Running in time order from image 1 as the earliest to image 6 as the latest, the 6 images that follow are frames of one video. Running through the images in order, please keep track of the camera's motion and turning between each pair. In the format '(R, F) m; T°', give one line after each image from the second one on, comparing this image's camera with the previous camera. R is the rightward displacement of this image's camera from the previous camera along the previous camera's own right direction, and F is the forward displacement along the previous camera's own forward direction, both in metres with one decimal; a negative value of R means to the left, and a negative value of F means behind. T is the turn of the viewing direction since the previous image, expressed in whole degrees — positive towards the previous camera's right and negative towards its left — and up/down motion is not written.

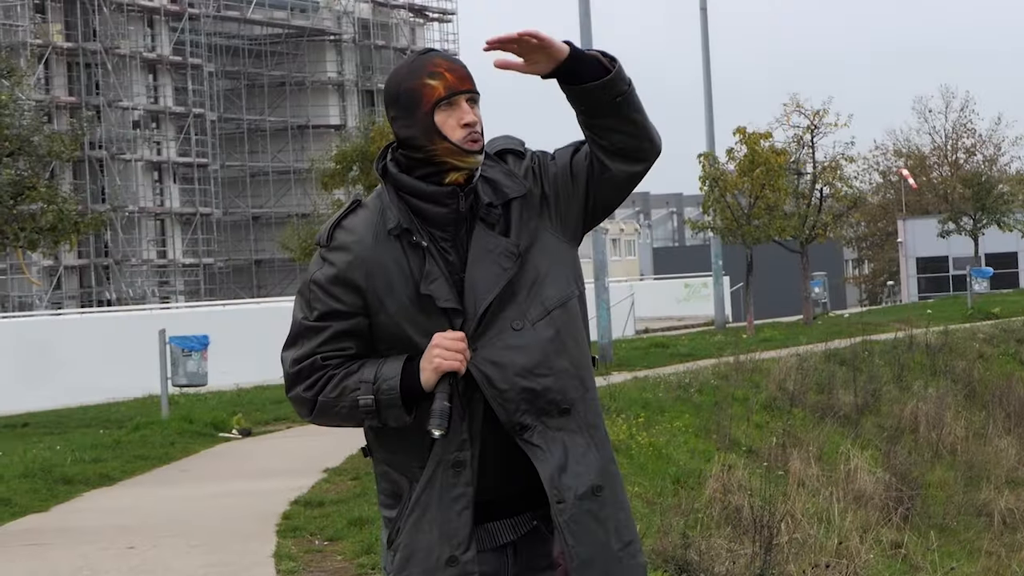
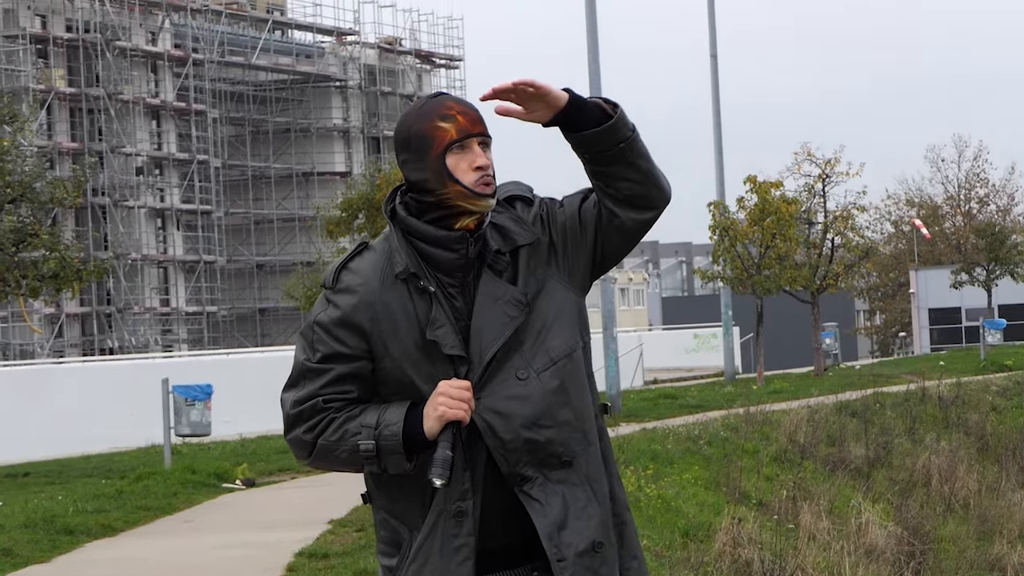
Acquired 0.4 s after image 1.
(0.0, +0.2) m; 0°
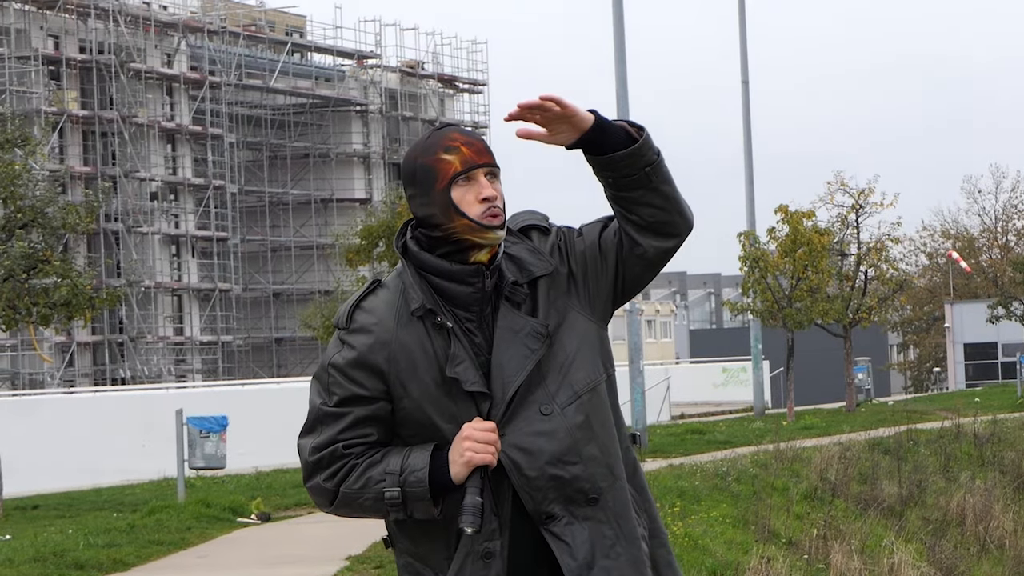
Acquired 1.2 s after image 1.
(0.0, +0.4) m; -1°
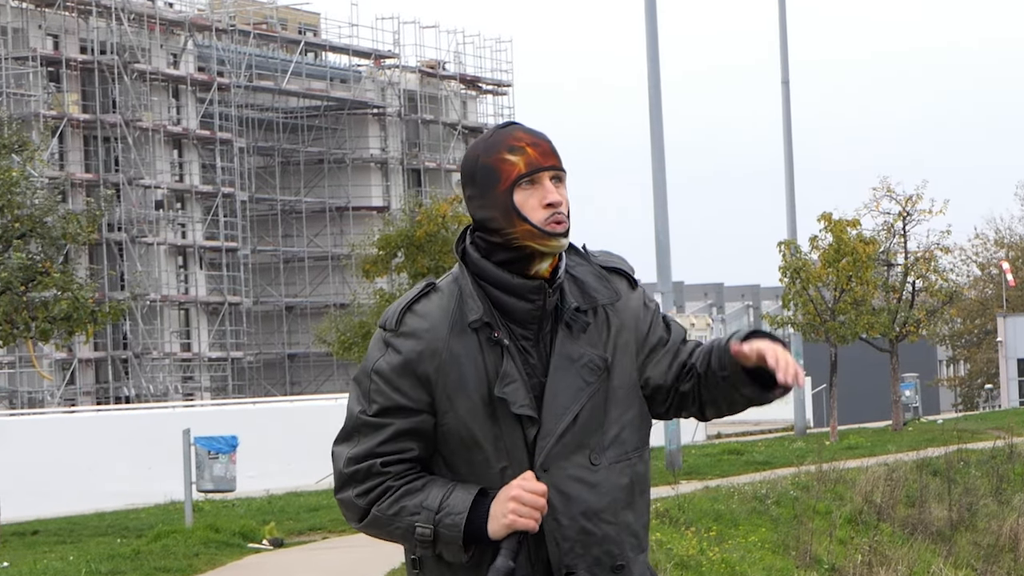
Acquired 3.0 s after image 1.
(0.0, +0.7) m; -1°
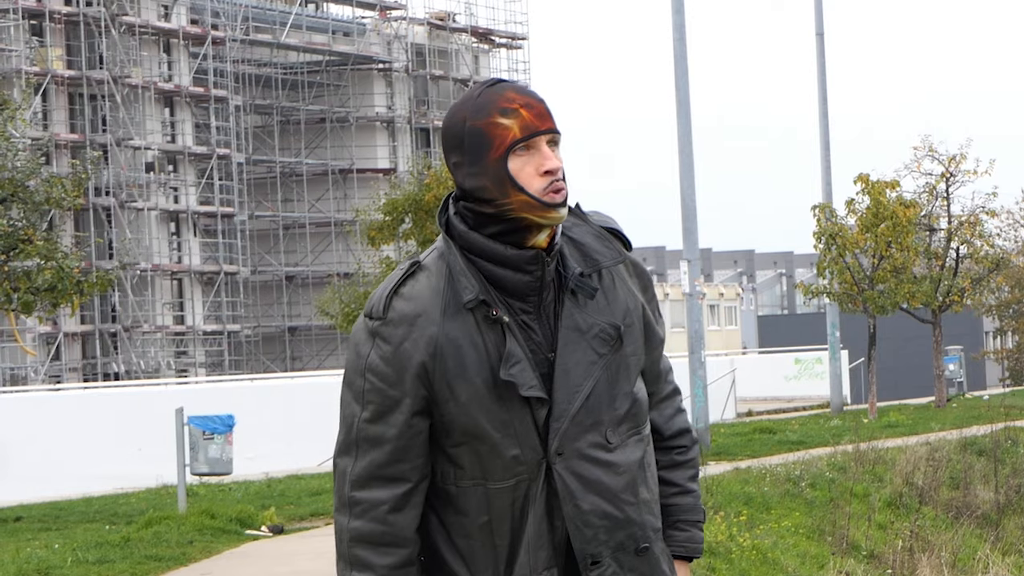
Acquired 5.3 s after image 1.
(0.0, +0.8) m; -1°
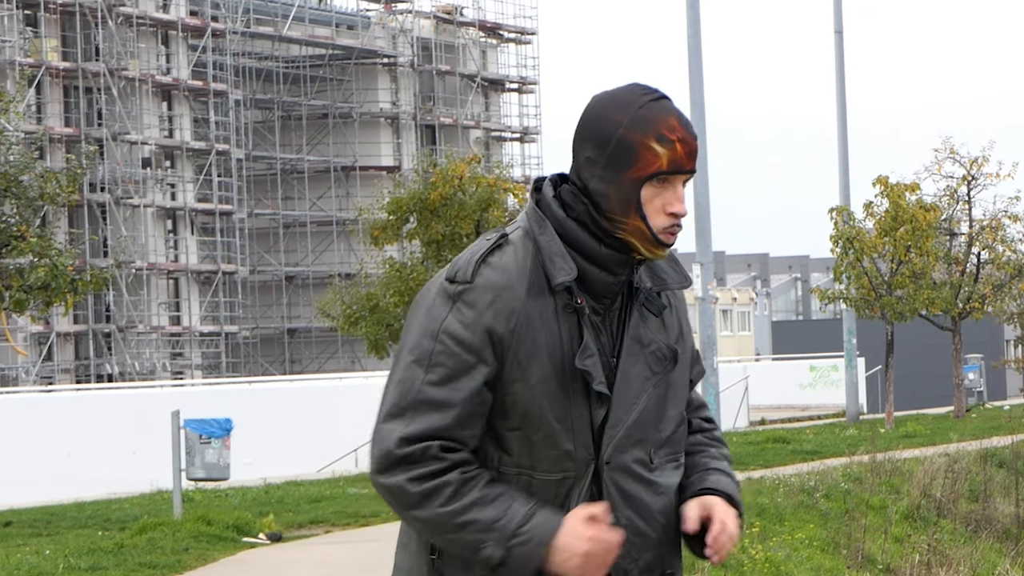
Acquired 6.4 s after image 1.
(0.0, +0.3) m; 0°
